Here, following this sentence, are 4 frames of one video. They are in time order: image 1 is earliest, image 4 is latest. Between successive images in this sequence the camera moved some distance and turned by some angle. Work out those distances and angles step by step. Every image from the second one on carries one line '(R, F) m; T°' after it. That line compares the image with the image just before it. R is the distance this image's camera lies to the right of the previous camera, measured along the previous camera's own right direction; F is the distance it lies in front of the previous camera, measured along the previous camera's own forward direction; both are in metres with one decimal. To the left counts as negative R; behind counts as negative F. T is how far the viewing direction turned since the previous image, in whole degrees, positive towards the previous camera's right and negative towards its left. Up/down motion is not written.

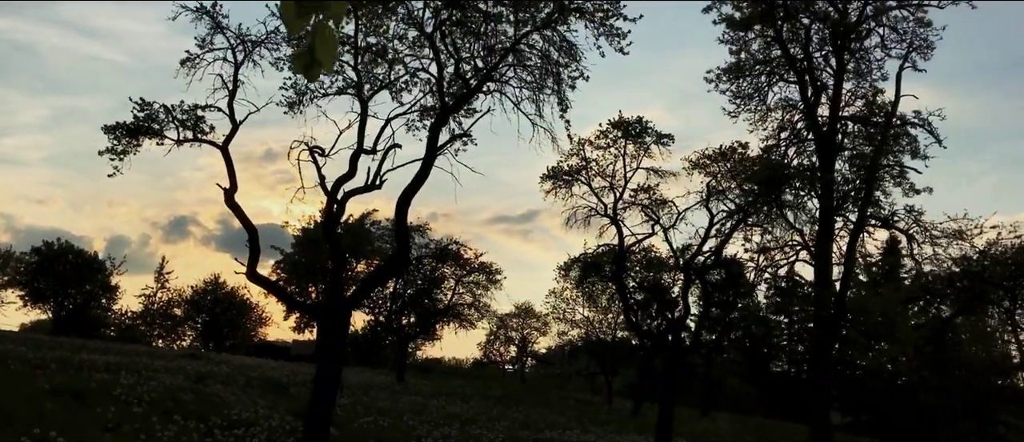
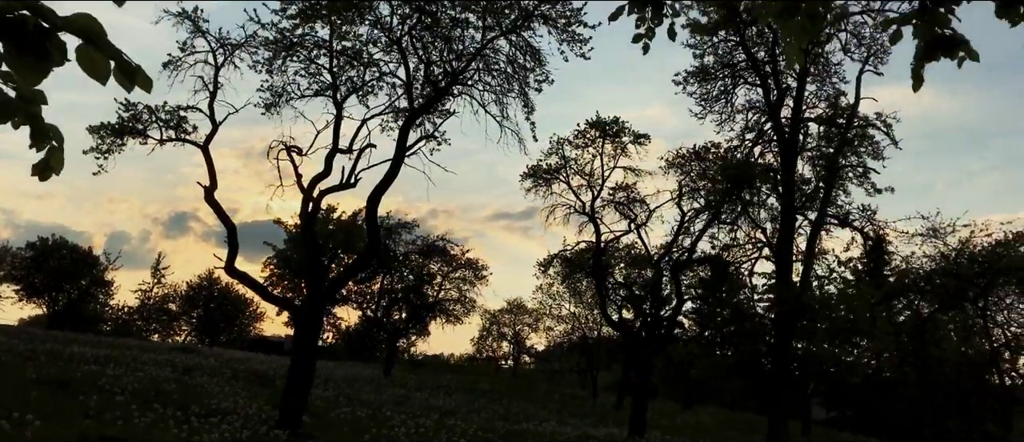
(+0.8, -0.8) m; 0°
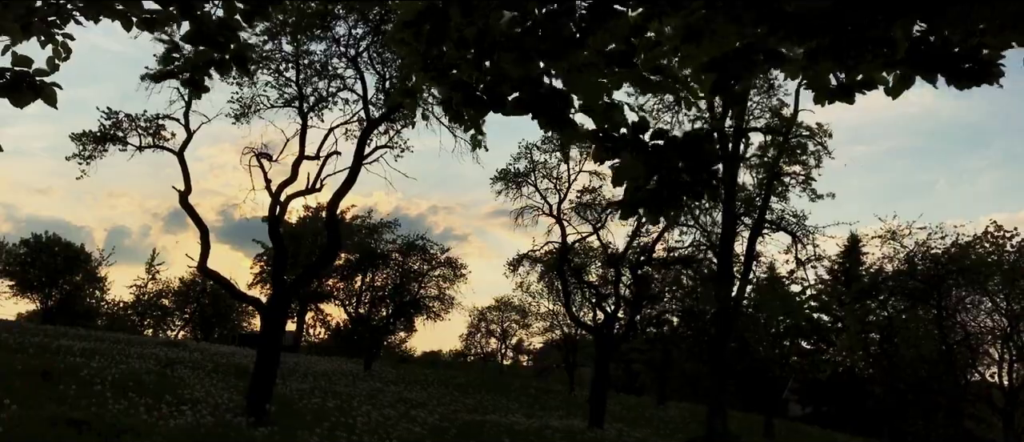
(+1.2, -1.4) m; 0°
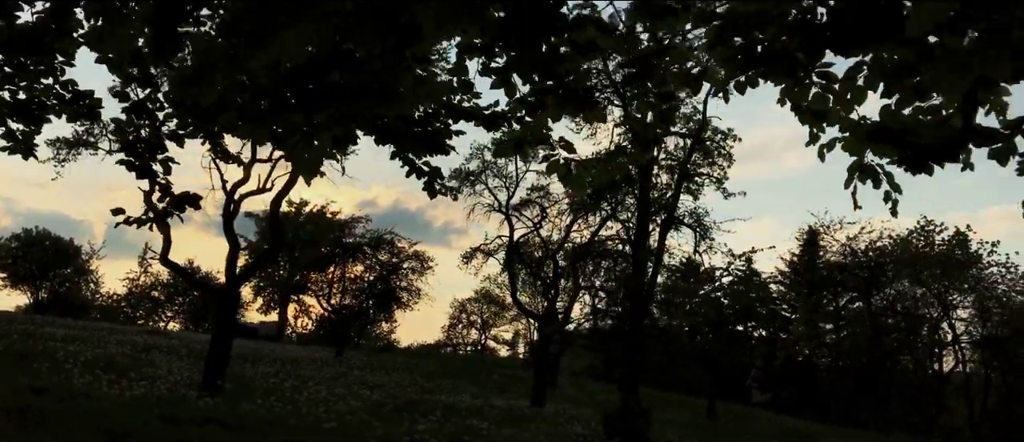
(+2.1, -2.5) m; 0°
